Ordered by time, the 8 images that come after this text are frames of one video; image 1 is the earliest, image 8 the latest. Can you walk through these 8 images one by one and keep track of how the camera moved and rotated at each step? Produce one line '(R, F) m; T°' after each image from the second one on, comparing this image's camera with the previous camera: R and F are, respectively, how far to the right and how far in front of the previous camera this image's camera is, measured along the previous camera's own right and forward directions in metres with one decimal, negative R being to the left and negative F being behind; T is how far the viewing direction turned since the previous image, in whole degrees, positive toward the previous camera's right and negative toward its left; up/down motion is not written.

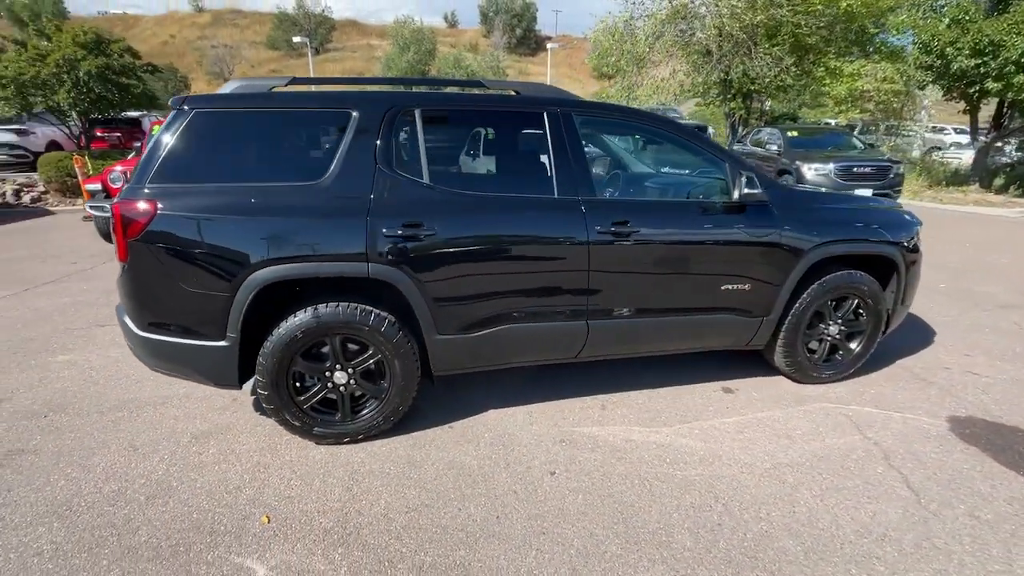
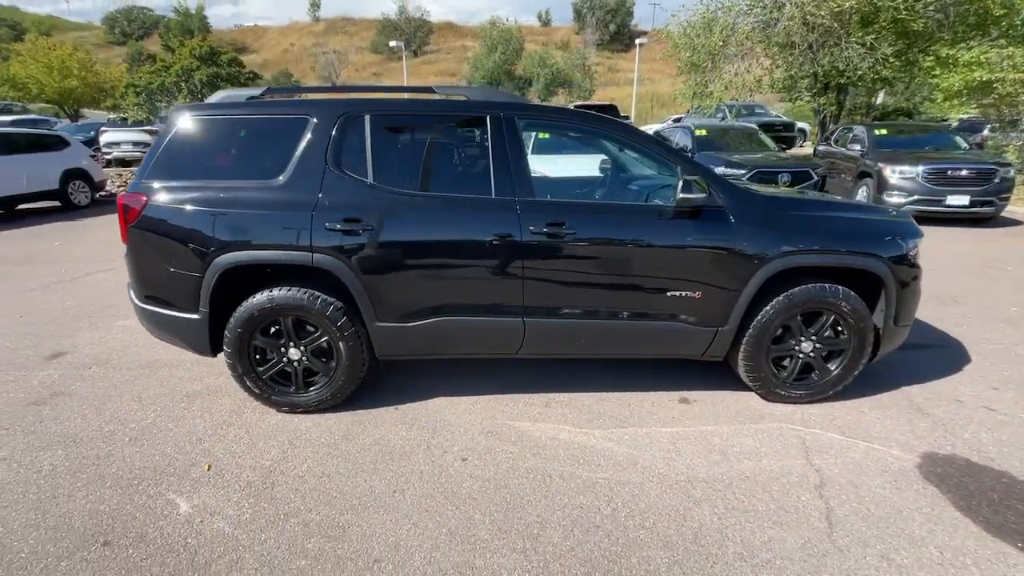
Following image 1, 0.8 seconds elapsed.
(+1.0, -0.1) m; -10°
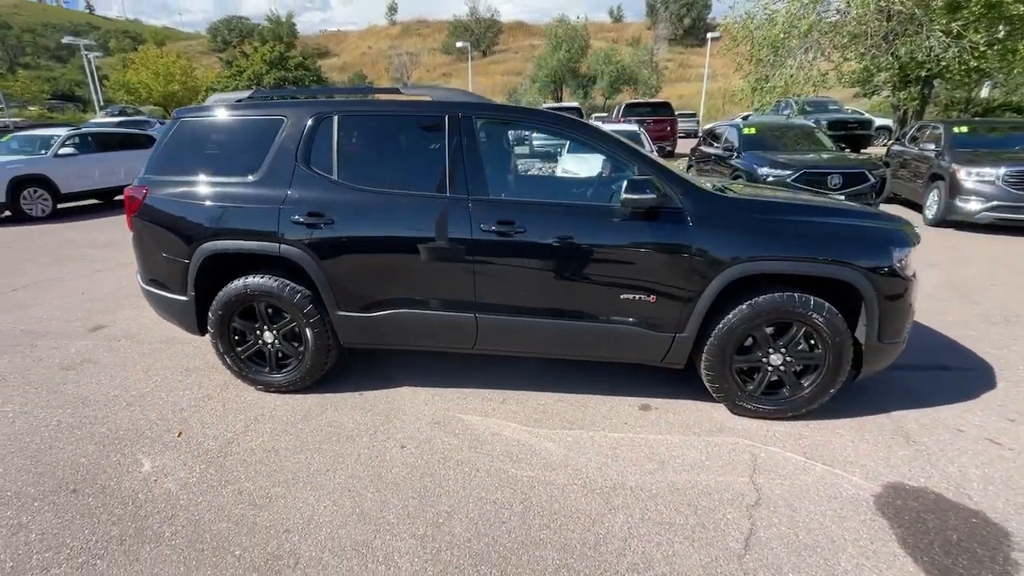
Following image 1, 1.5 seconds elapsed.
(+0.8, 0.0) m; -8°
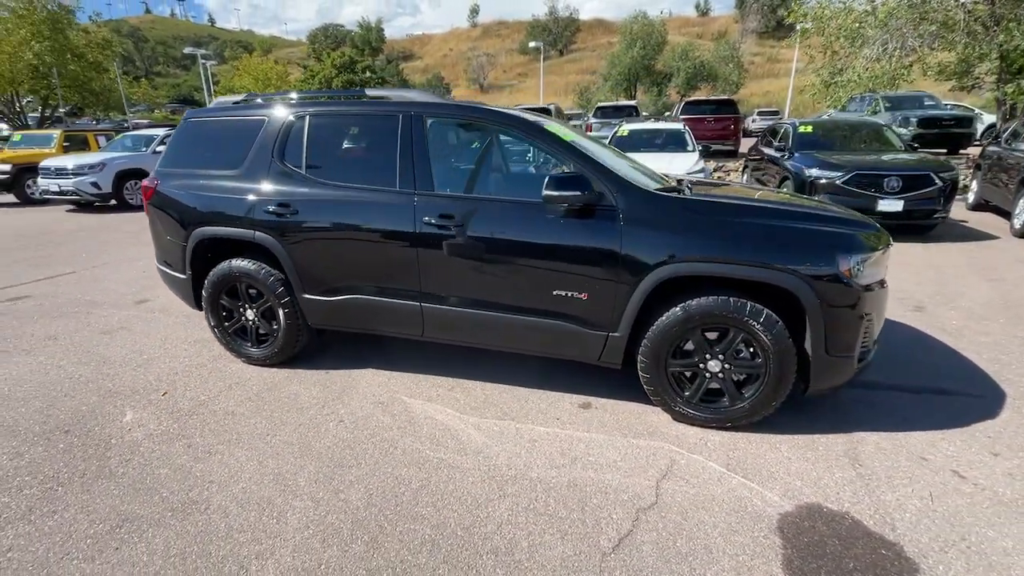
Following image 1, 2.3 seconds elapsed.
(+0.9, 0.0) m; -9°
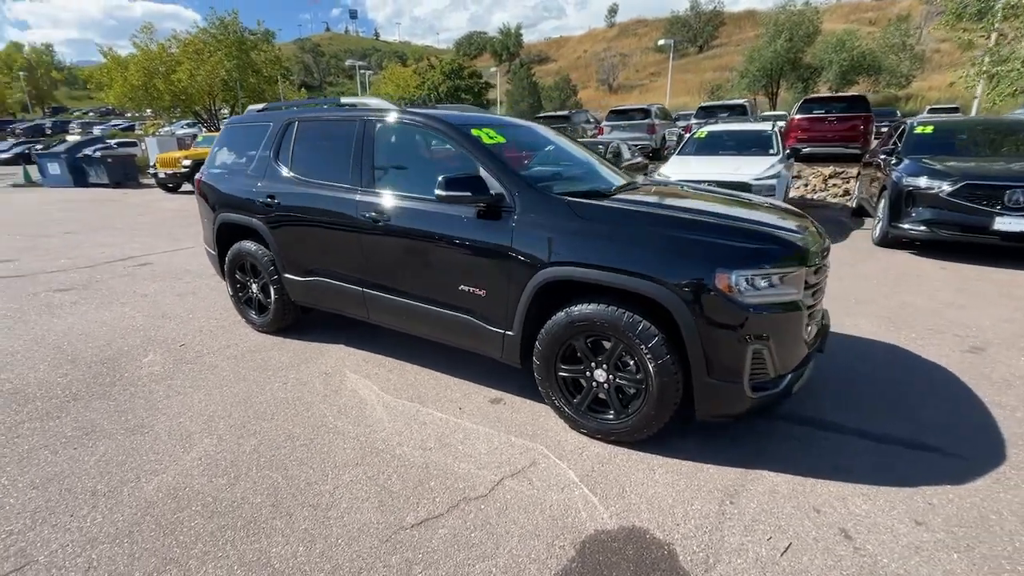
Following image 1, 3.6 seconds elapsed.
(+1.5, 0.0) m; -15°
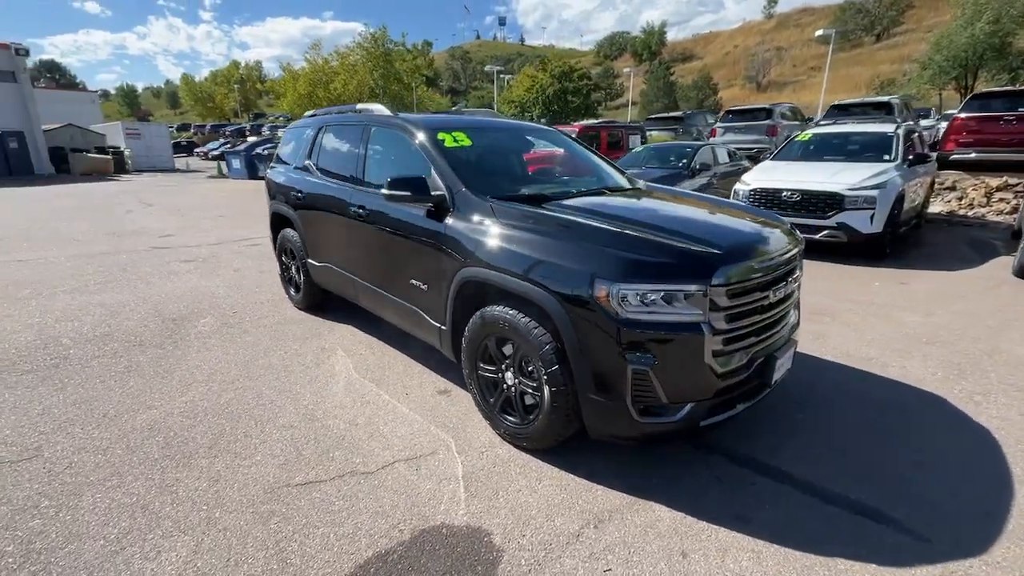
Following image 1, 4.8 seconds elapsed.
(+1.3, +0.1) m; -15°
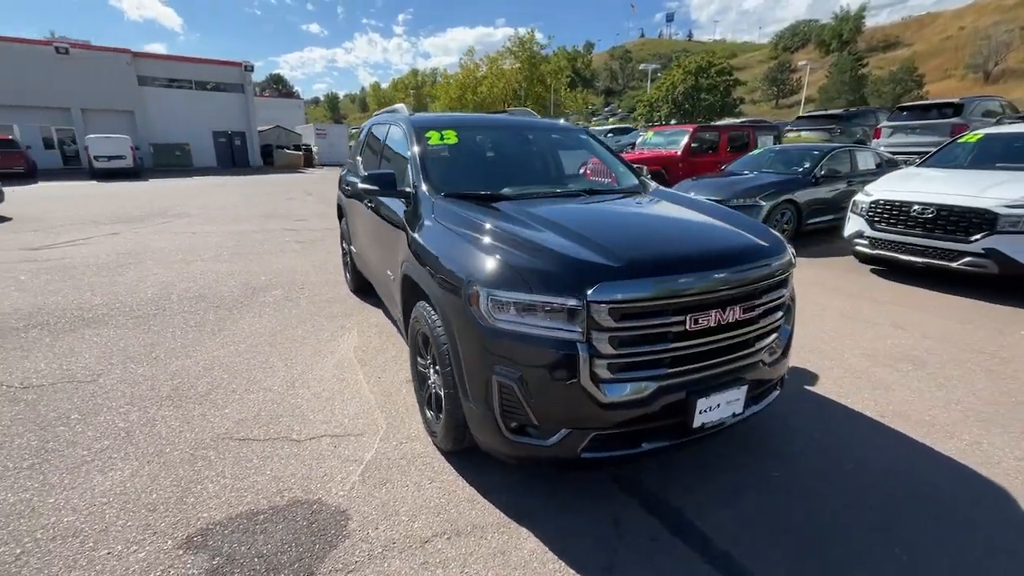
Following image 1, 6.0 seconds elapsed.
(+1.3, +0.3) m; -17°
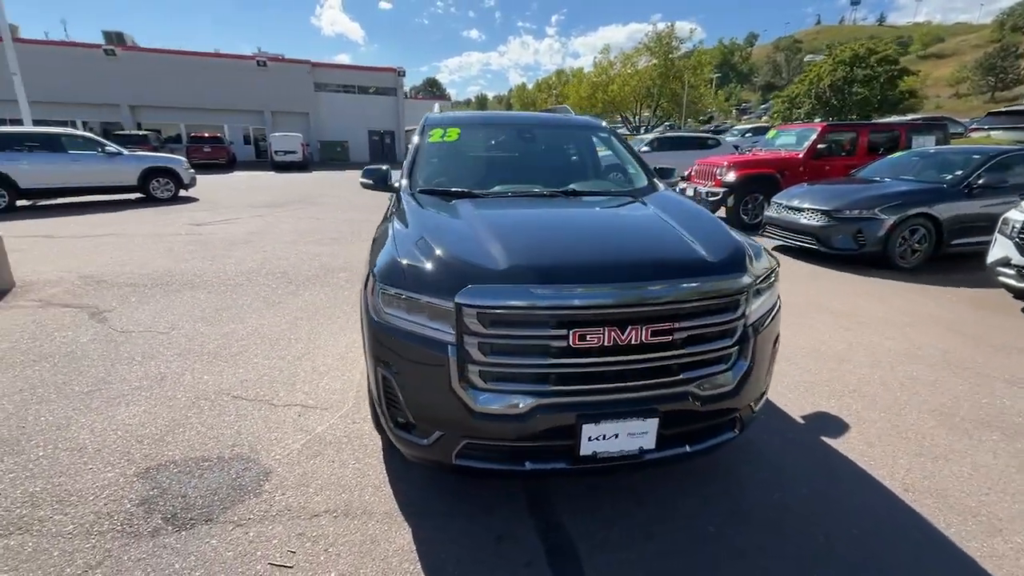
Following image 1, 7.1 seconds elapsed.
(+1.1, +0.2) m; -15°
